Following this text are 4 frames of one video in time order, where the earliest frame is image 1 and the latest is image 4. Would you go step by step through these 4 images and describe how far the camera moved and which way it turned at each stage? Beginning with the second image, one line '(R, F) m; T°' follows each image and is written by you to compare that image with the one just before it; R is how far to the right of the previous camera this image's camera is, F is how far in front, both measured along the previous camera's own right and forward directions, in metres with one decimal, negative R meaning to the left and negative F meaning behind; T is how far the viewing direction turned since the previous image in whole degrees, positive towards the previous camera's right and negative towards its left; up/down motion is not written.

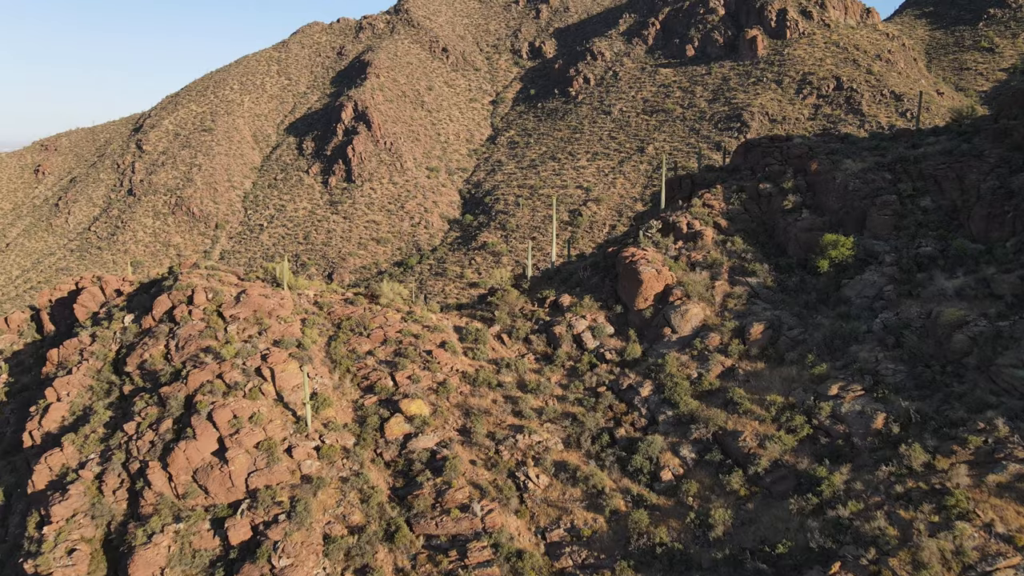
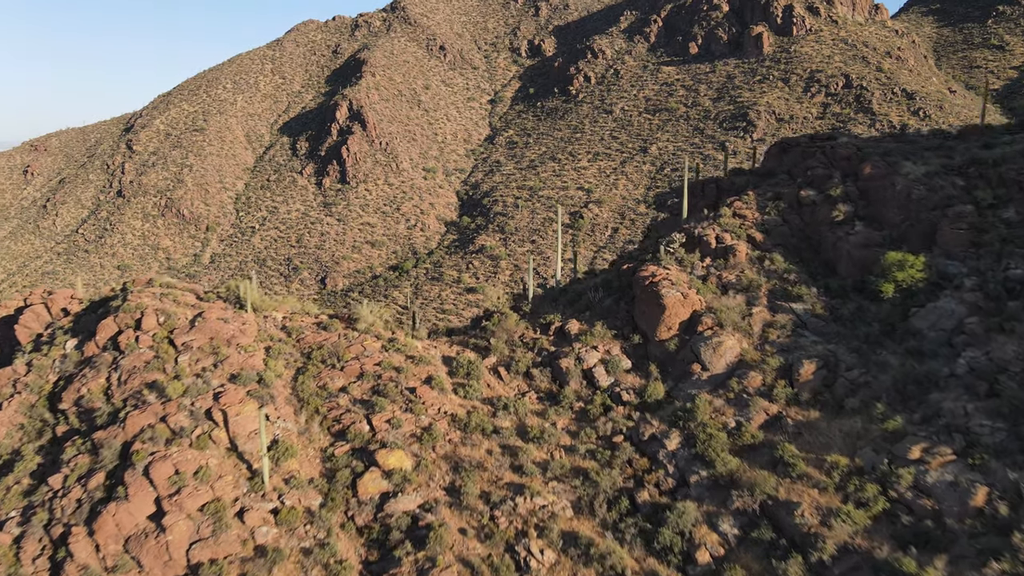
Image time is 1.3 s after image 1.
(0.0, +2.3) m; 0°
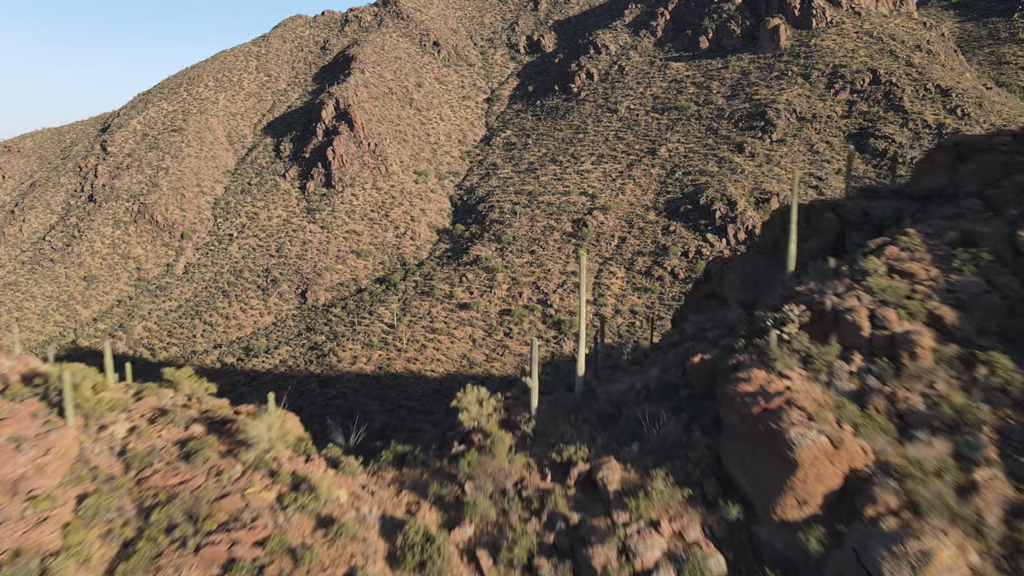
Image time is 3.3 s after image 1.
(+0.1, +6.0) m; 0°
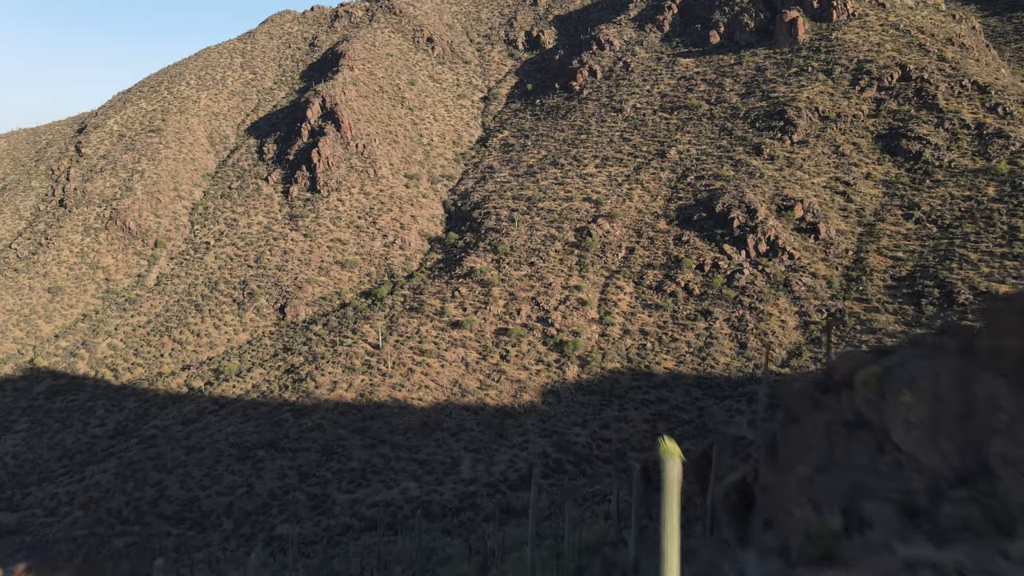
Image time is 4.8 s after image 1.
(+0.1, +5.5) m; 0°
